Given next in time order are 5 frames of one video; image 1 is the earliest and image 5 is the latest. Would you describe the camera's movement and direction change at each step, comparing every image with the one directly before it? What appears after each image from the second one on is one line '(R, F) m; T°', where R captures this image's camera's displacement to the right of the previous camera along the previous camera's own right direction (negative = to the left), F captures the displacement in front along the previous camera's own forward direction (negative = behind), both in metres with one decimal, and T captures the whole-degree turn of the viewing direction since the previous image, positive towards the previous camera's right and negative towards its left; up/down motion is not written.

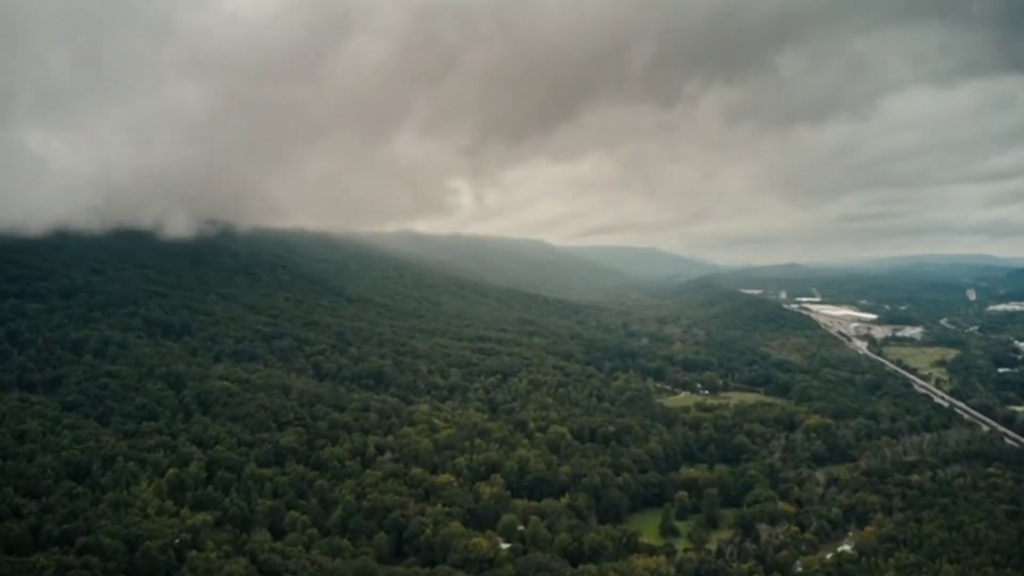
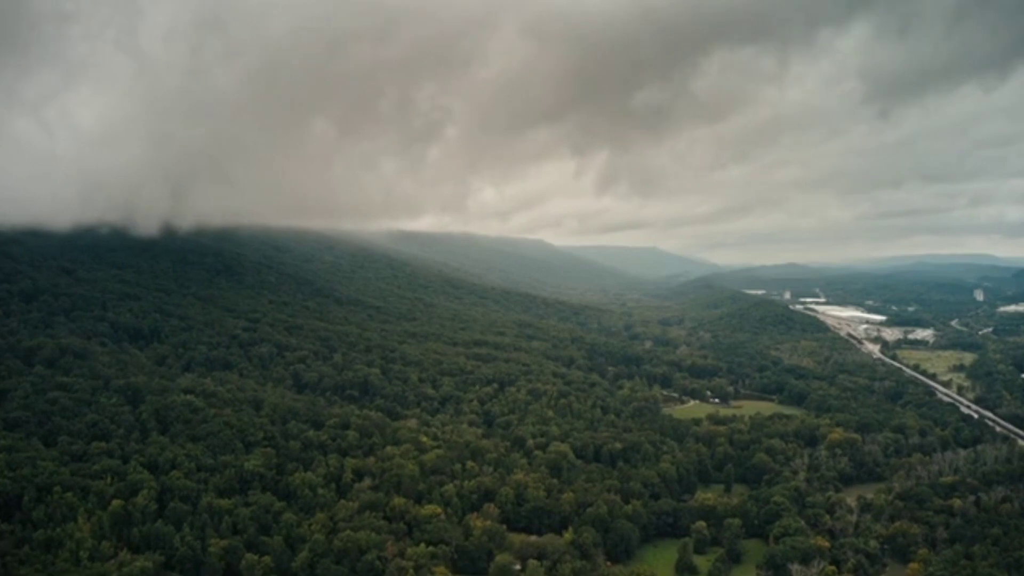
(+0.3, +7.9) m; 0°
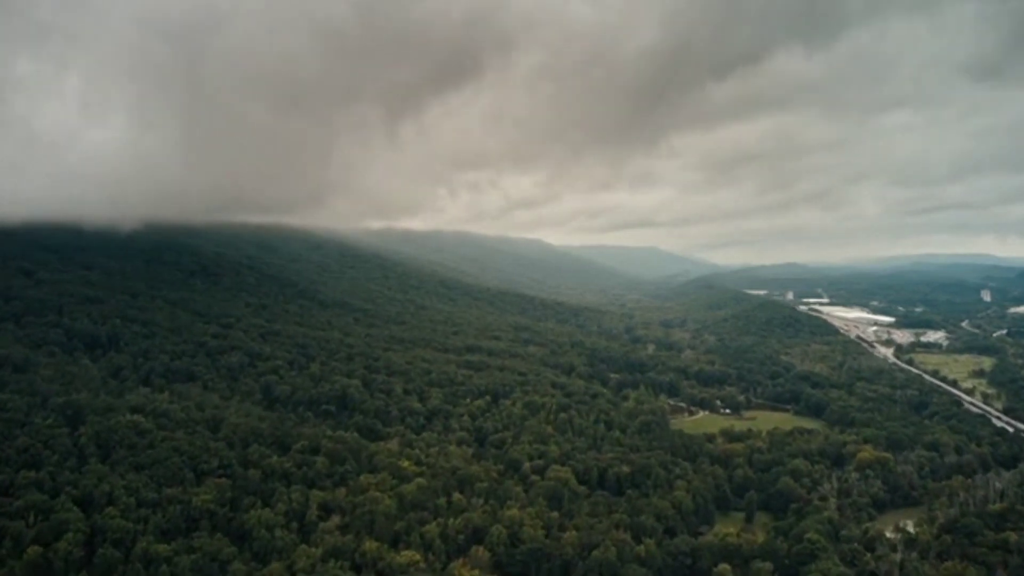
(+0.4, +8.6) m; 0°
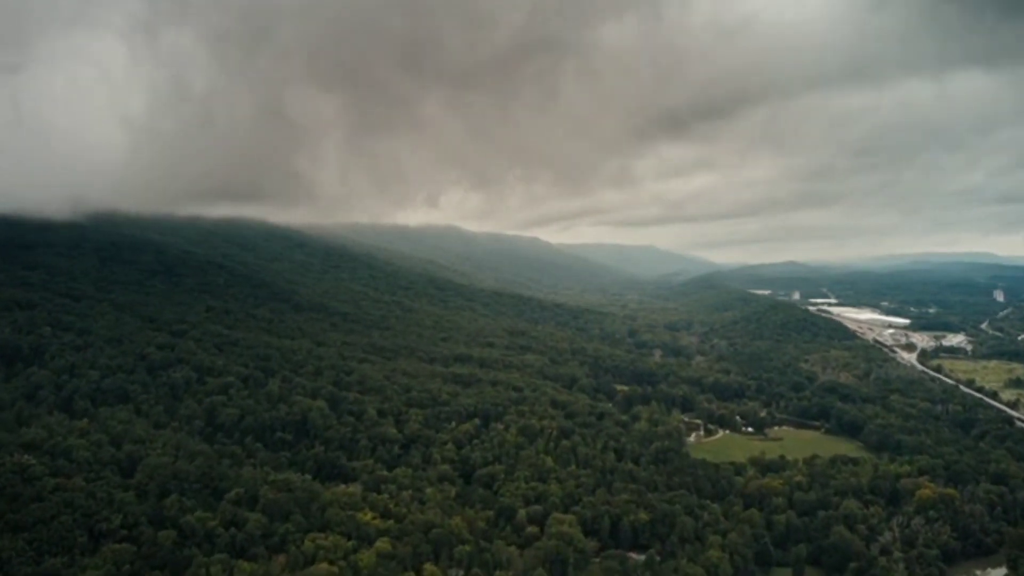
(+0.5, +12.8) m; 0°
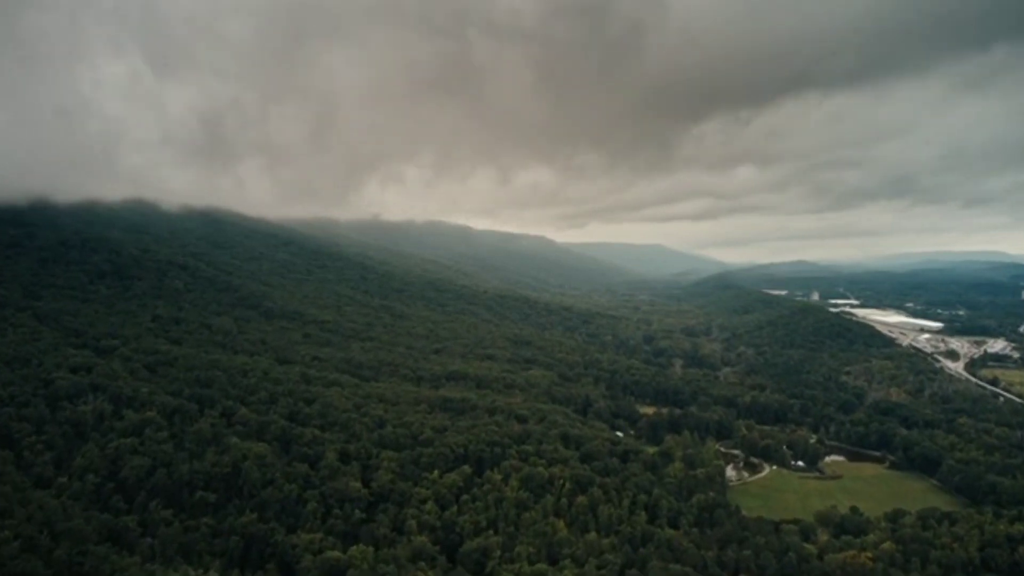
(+0.5, +16.1) m; 0°
